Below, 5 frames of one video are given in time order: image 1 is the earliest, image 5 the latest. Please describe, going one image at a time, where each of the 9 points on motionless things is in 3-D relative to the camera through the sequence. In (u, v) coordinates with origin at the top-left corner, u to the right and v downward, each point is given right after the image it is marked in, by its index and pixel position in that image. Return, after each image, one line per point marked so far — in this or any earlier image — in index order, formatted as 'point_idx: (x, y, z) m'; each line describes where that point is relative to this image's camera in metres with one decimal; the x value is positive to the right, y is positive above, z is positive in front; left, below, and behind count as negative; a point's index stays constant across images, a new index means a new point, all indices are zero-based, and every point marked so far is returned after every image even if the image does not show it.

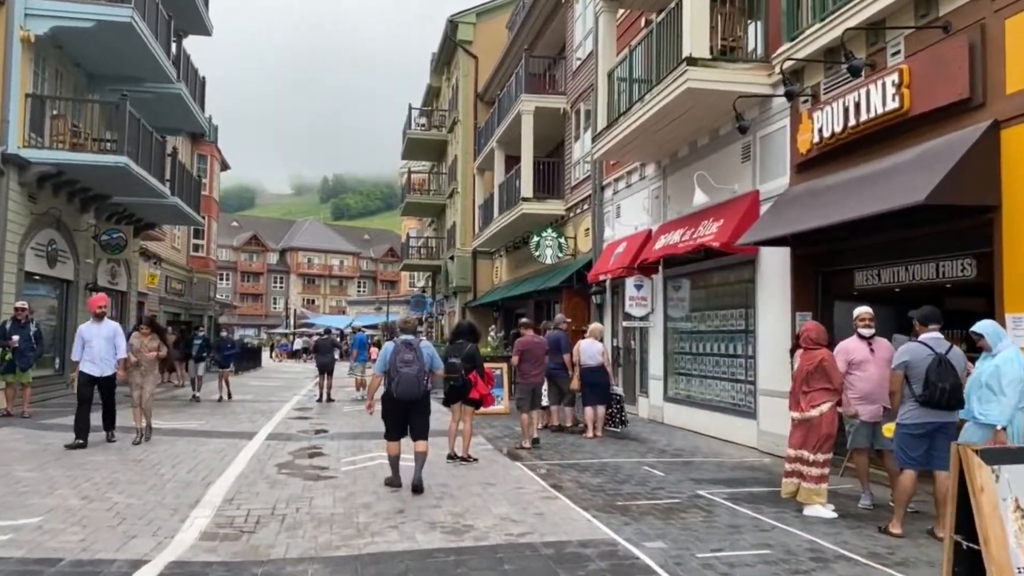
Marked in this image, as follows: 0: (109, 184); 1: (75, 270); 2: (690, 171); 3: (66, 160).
0: (-8.8, +2.3, +17.6) m
1: (-10.0, +0.4, +18.3) m
2: (+3.0, +1.9, +13.3) m
3: (-8.5, +2.5, +15.3) m
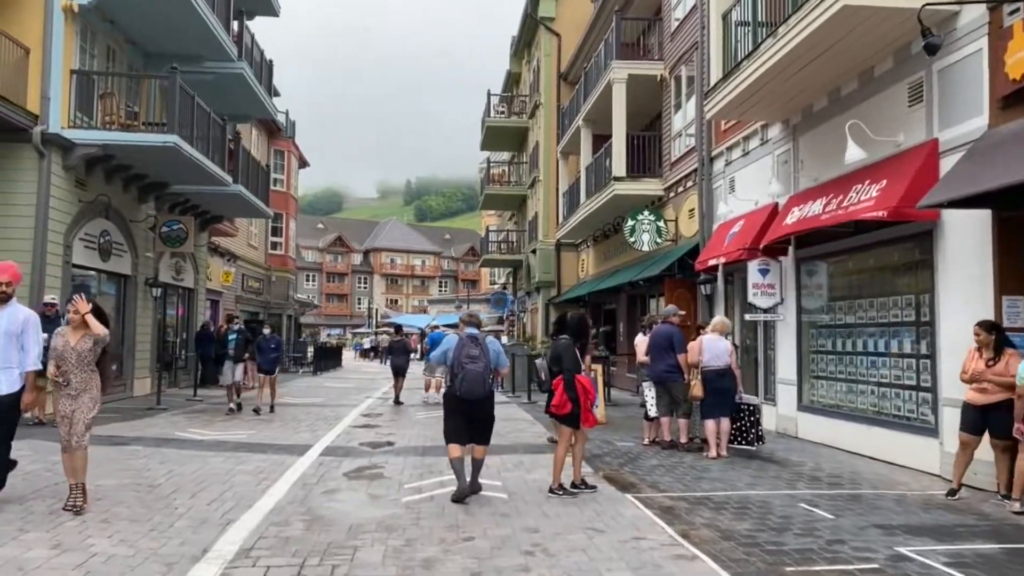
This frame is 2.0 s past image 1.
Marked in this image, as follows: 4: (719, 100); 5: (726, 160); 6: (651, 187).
0: (-7.0, +2.4, +16.2) m
1: (-8.0, +0.5, +17.1) m
2: (+4.3, +2.2, +10.7) m
3: (-6.9, +2.6, +13.9) m
4: (+3.1, +2.8, +12.1) m
5: (+3.9, +2.3, +14.5) m
6: (+3.2, +2.3, +18.3) m
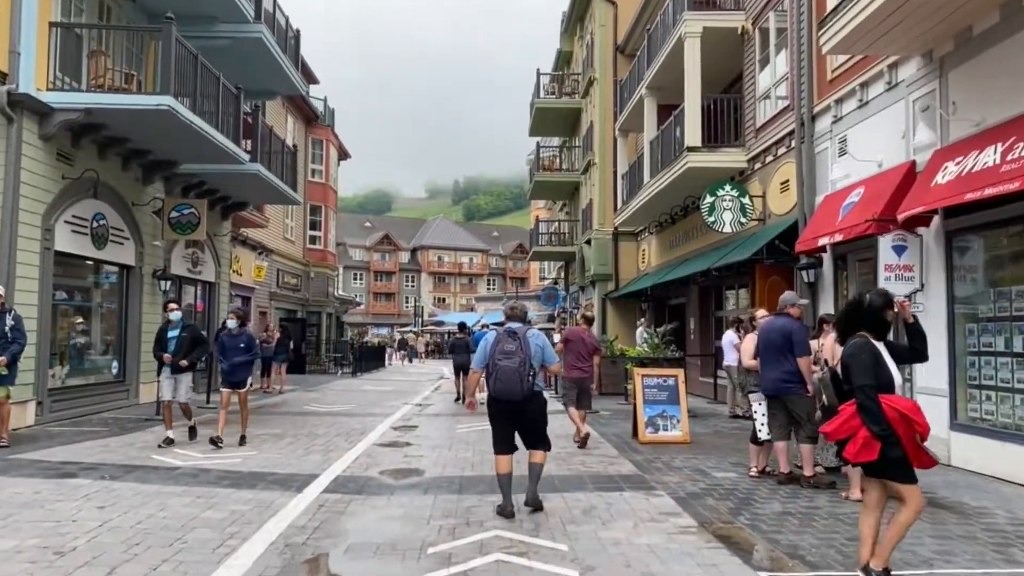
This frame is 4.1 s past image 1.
0: (-6.0, +2.5, +14.1) m
1: (-7.0, +0.7, +15.0) m
2: (+4.9, +2.4, +8.0) m
3: (-6.1, +2.7, +11.8) m
4: (+3.8, +3.0, +9.4) m
5: (+4.7, +2.5, +11.7) m
6: (+4.3, +2.5, +15.5) m
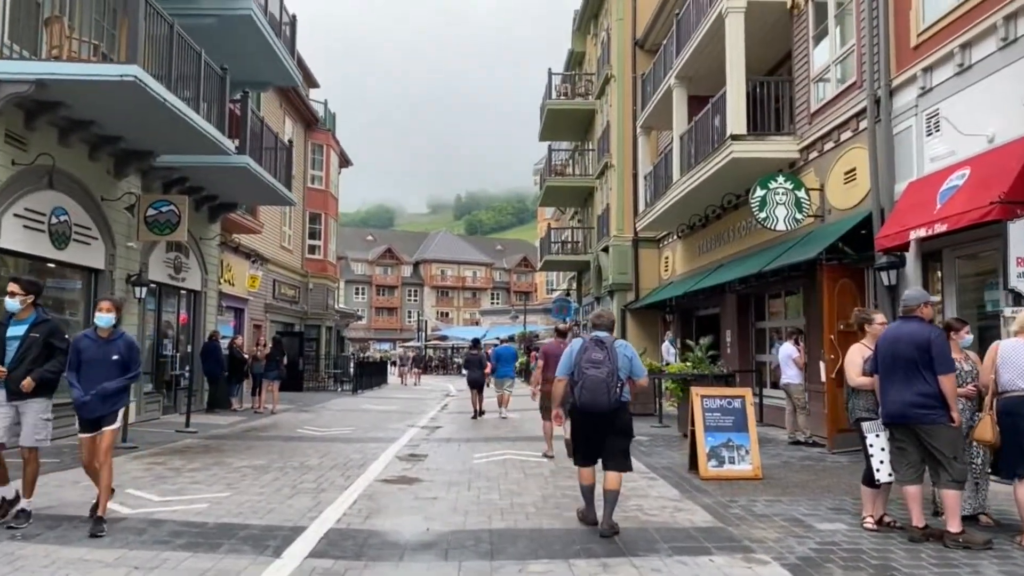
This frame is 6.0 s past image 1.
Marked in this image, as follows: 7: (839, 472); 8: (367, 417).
0: (-5.7, +2.4, +12.4) m
1: (-6.6, +0.5, +13.2) m
2: (+5.3, +2.4, +6.2) m
3: (-5.7, +2.7, +10.0) m
4: (+4.2, +3.1, +7.6) m
5: (+5.1, +2.5, +9.9) m
6: (+4.6, +2.4, +13.7) m
7: (+3.8, -2.1, +9.2) m
8: (-3.3, -2.9, +18.0) m
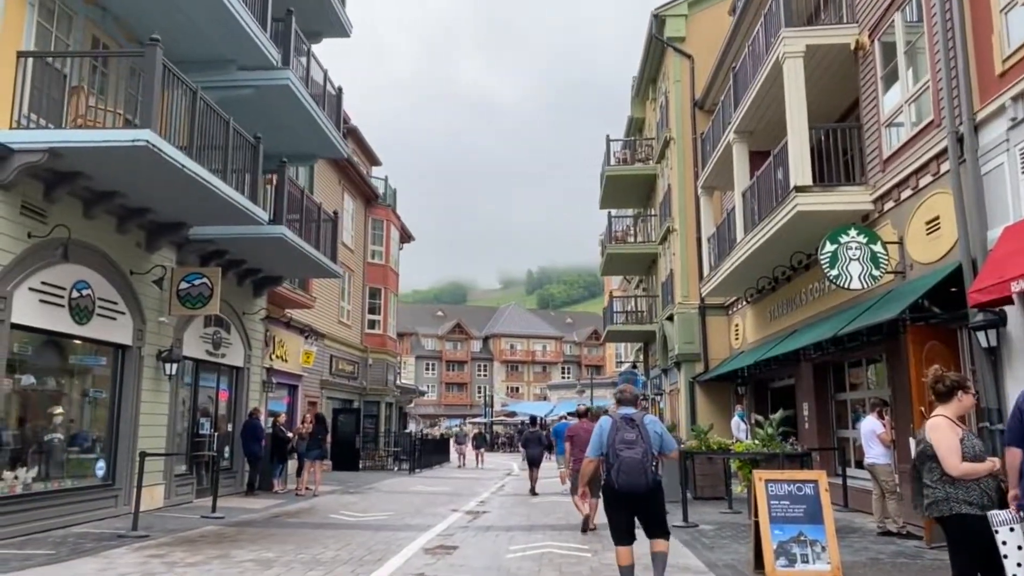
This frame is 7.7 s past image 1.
0: (-5.1, +1.3, +12.0) m
1: (-6.0, -0.7, +12.8) m
2: (+5.2, +2.1, +4.9) m
3: (-5.4, +1.7, +9.7) m
4: (+4.3, +2.6, +6.5) m
5: (+5.4, +1.8, +8.6) m
6: (+5.3, +1.4, +12.4) m
7: (+4.1, -2.7, +7.6) m
8: (-2.1, -4.5, +16.9) m
